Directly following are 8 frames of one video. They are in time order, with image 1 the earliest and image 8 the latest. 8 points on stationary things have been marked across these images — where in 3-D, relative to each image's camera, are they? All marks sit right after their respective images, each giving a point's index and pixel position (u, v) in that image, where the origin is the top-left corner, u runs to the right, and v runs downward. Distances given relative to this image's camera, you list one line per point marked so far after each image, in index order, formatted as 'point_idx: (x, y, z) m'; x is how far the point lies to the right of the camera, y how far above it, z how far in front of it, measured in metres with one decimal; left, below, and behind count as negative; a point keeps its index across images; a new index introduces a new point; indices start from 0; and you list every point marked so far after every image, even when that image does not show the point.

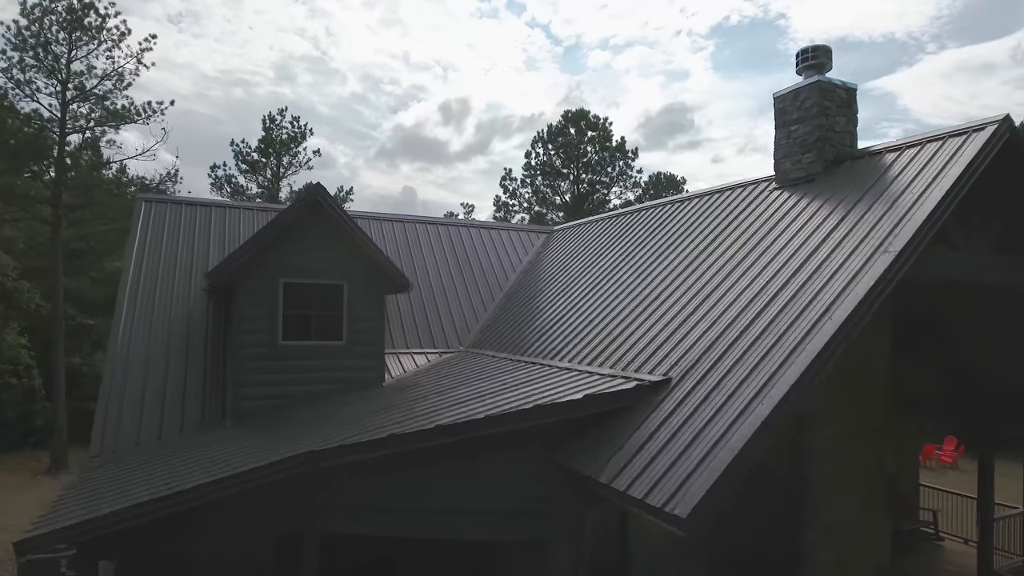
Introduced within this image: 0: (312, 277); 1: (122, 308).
0: (-2.3, +0.1, +7.9) m
1: (-5.0, -0.2, +8.7) m
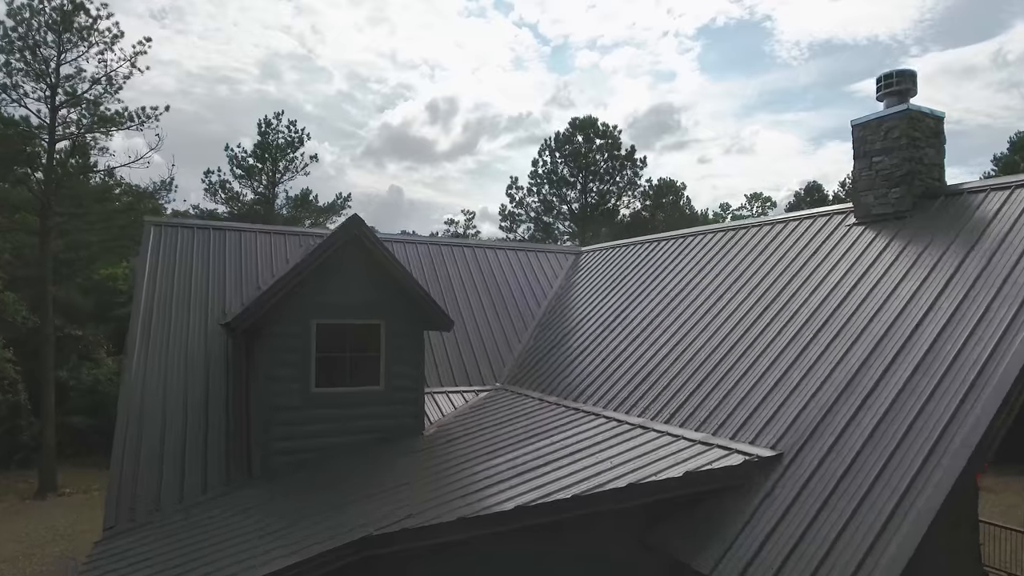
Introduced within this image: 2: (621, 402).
0: (-1.7, -0.3, +7.2) m
1: (-4.4, -0.6, +8.0) m
2: (+1.2, -1.2, +7.0) m
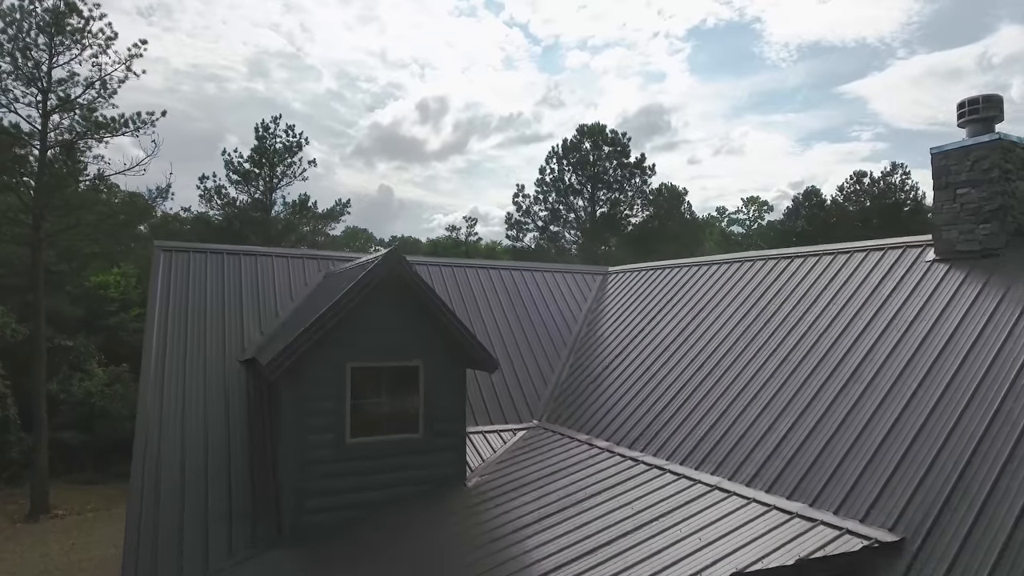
0: (-1.2, -0.7, +6.6) m
1: (-3.9, -1.0, +7.3) m
2: (+1.7, -1.6, +6.5) m
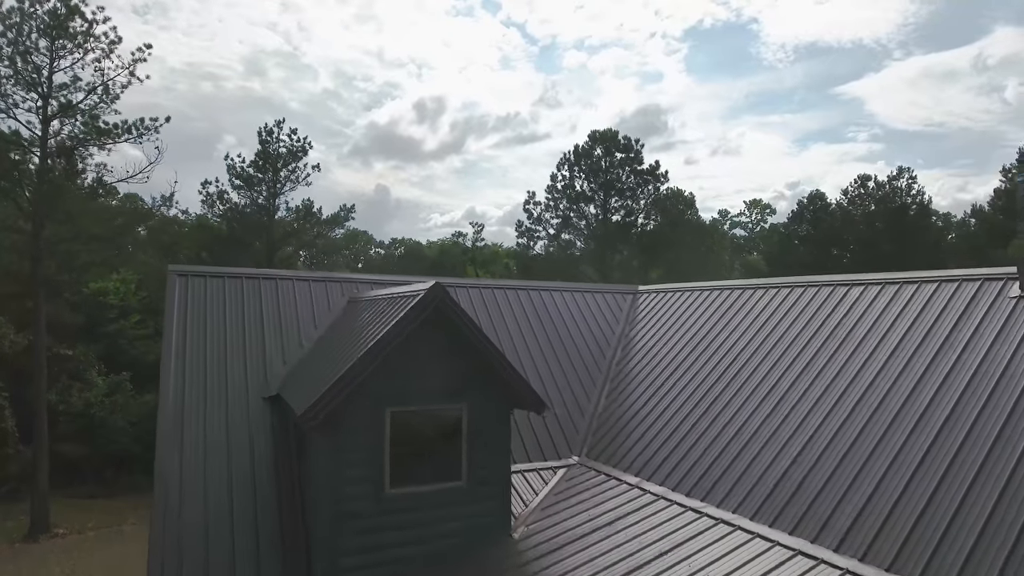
0: (-0.8, -1.0, +6.1) m
1: (-3.5, -1.4, +6.8) m
2: (+2.1, -1.9, +6.0) m
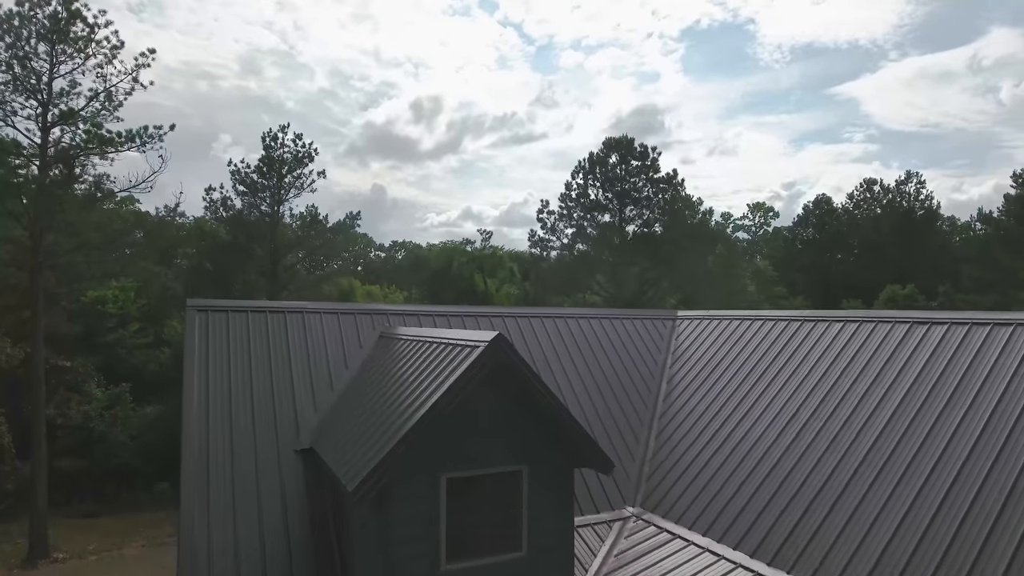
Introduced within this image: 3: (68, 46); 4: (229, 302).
0: (-0.2, -1.4, +5.5) m
1: (-2.9, -1.8, +6.1) m
2: (+2.7, -2.3, +5.4) m
3: (-11.6, +6.3, +17.7) m
4: (-3.3, -0.2, +7.9) m
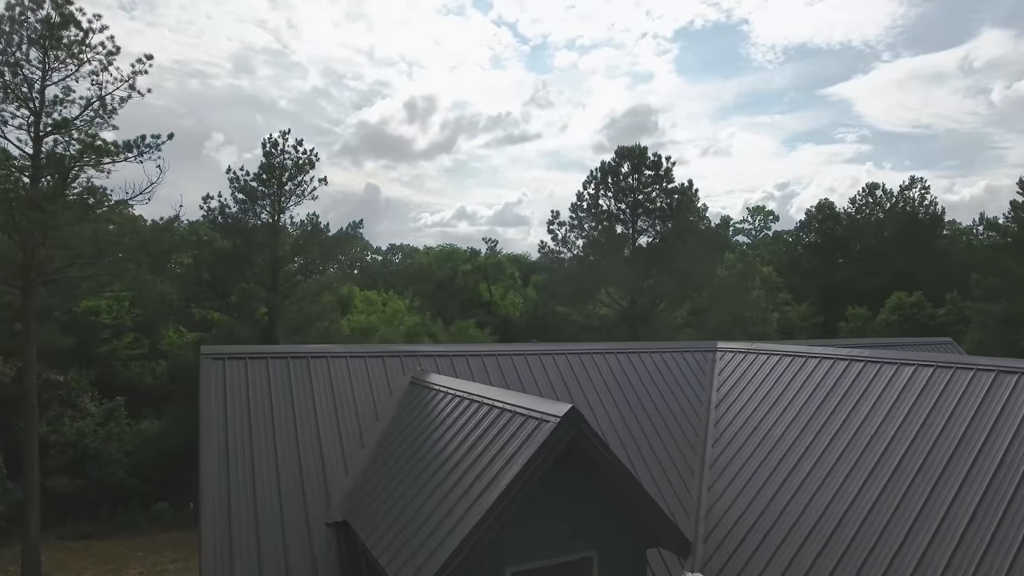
0: (+0.3, -1.9, +4.8) m
1: (-2.4, -2.2, +5.4) m
2: (+3.2, -2.8, +4.7) m
3: (-11.3, +5.9, +16.9) m
4: (-2.8, -0.6, +7.2) m
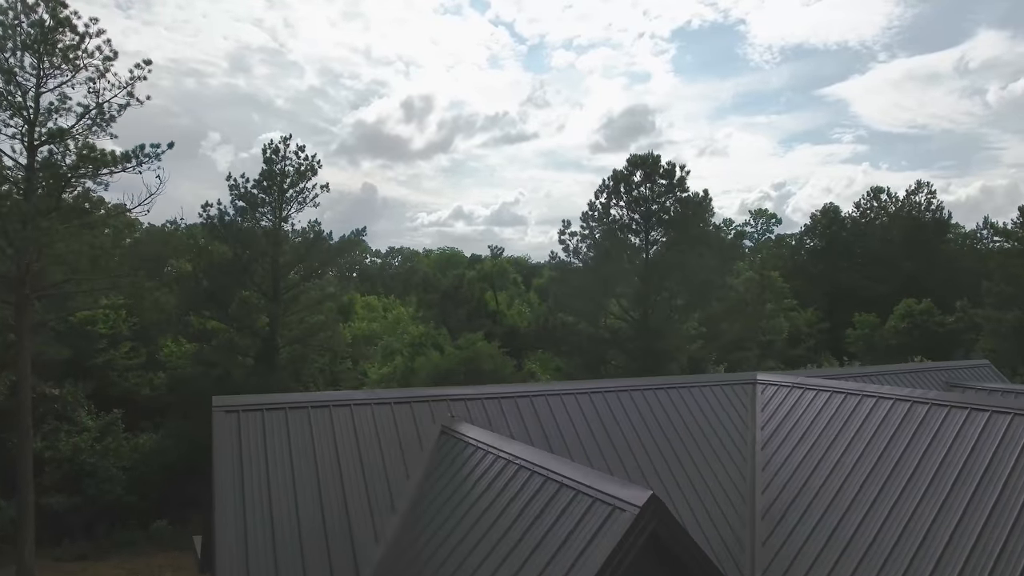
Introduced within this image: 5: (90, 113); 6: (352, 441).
0: (+0.7, -2.3, +4.1) m
1: (-2.0, -2.6, +4.8) m
2: (+3.6, -3.2, +4.1) m
3: (-10.9, +5.5, +16.2) m
4: (-2.4, -1.0, +6.6) m
5: (-10.5, +4.4, +16.9) m
6: (-1.6, -1.4, +6.5) m
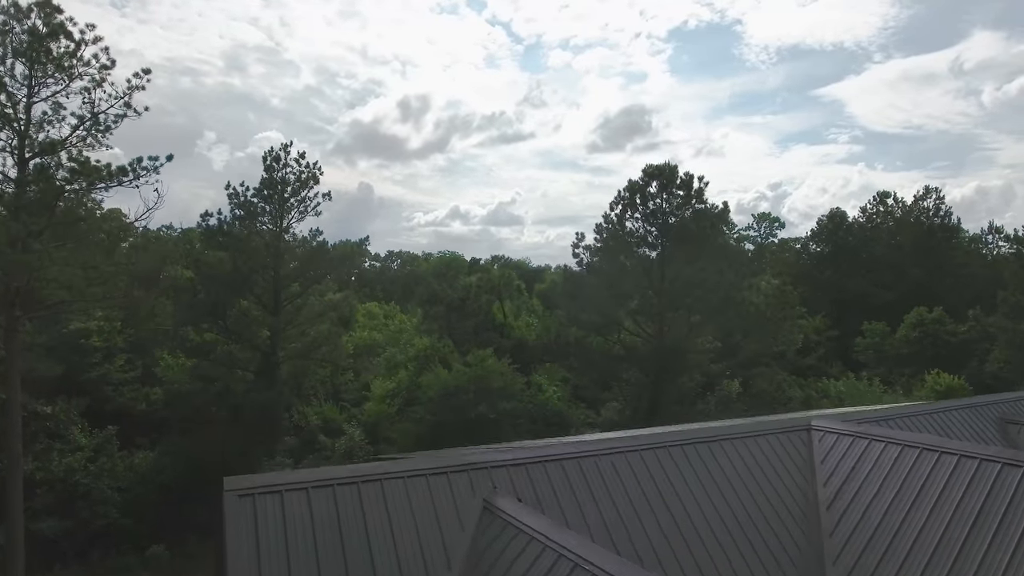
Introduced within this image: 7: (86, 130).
0: (+1.2, -2.8, +3.3) m
1: (-1.6, -3.1, +3.9) m
2: (+4.1, -3.7, +3.3) m
3: (-10.5, +5.0, +15.4) m
4: (-2.0, -1.5, +5.7) m
5: (-10.1, +3.9, +16.0) m
6: (-1.1, -1.9, +5.7) m
7: (-10.1, +3.7, +16.1) m
